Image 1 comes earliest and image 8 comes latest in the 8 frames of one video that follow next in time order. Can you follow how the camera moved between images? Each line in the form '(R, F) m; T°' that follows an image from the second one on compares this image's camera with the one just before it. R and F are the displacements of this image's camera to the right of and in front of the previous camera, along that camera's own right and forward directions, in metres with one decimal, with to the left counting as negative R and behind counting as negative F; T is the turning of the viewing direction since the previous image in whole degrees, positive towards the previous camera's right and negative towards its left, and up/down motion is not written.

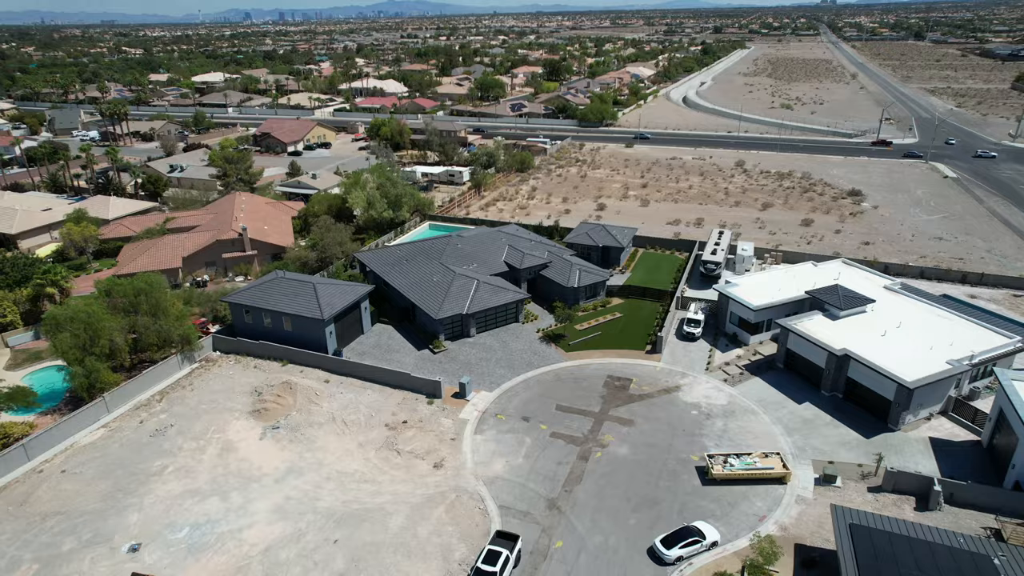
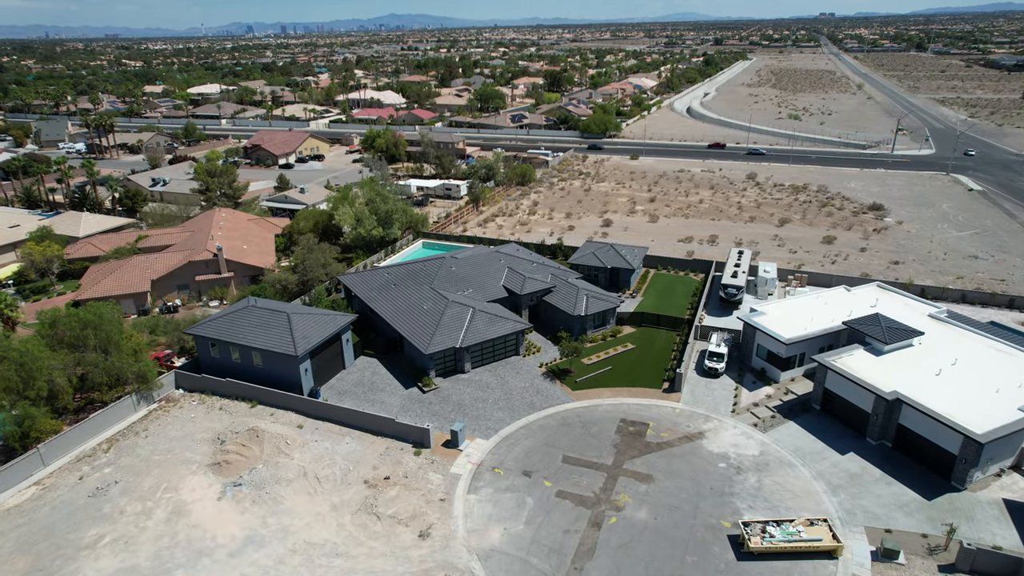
(+0.1, +8.0) m; 0°
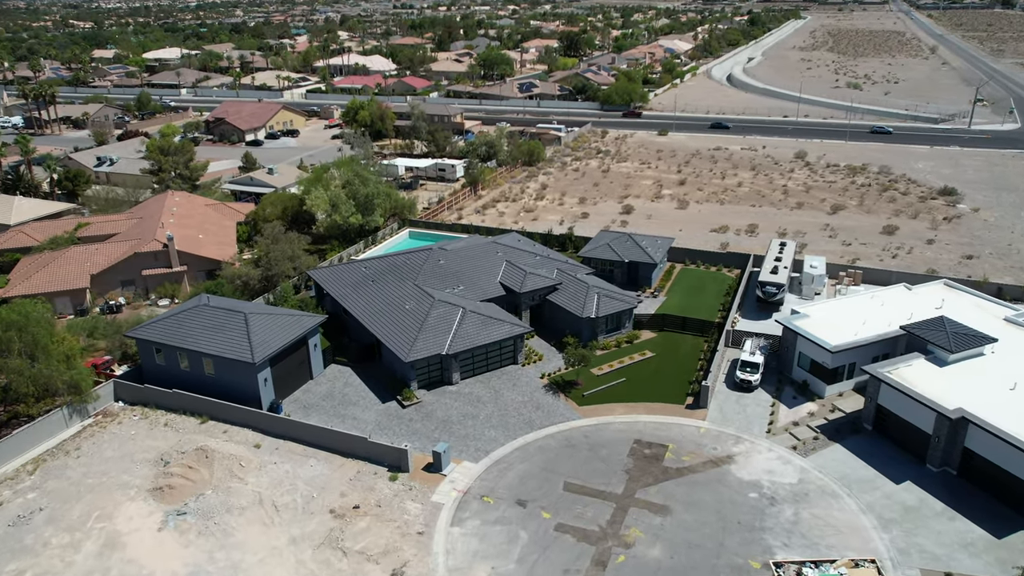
(+1.6, +8.2) m; -2°
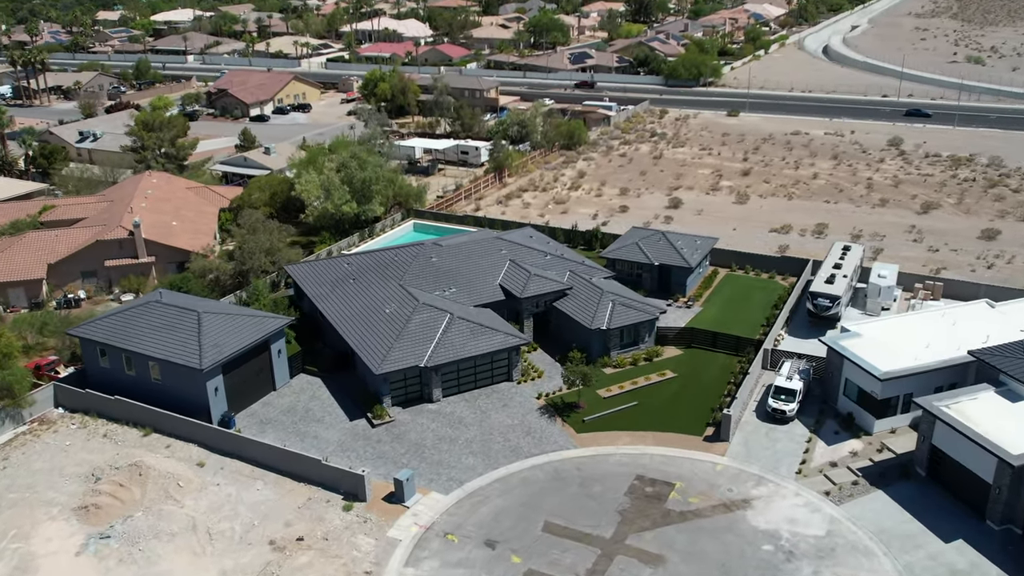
(+5.6, +6.4) m; -7°
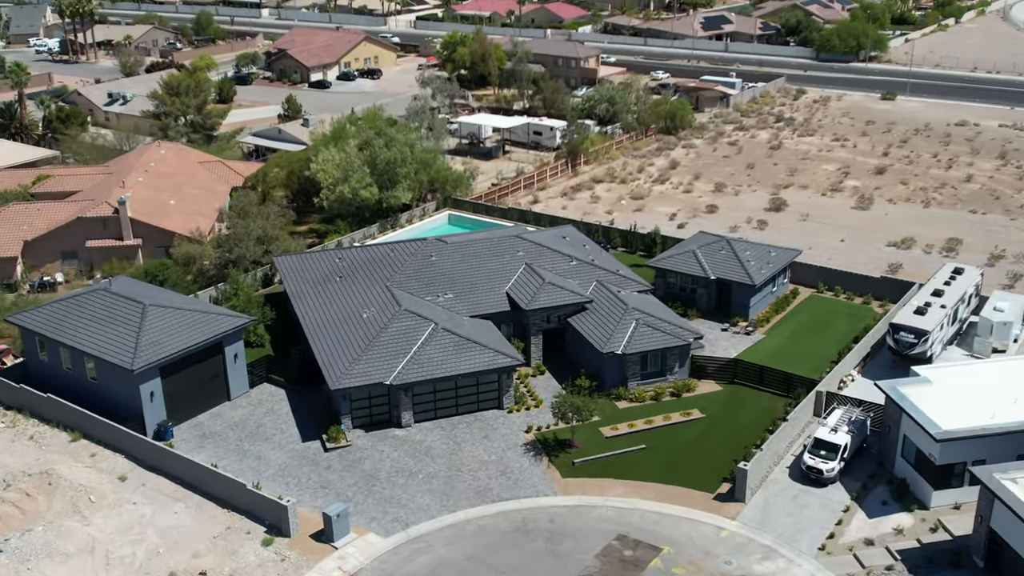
(+9.4, +7.7) m; -14°
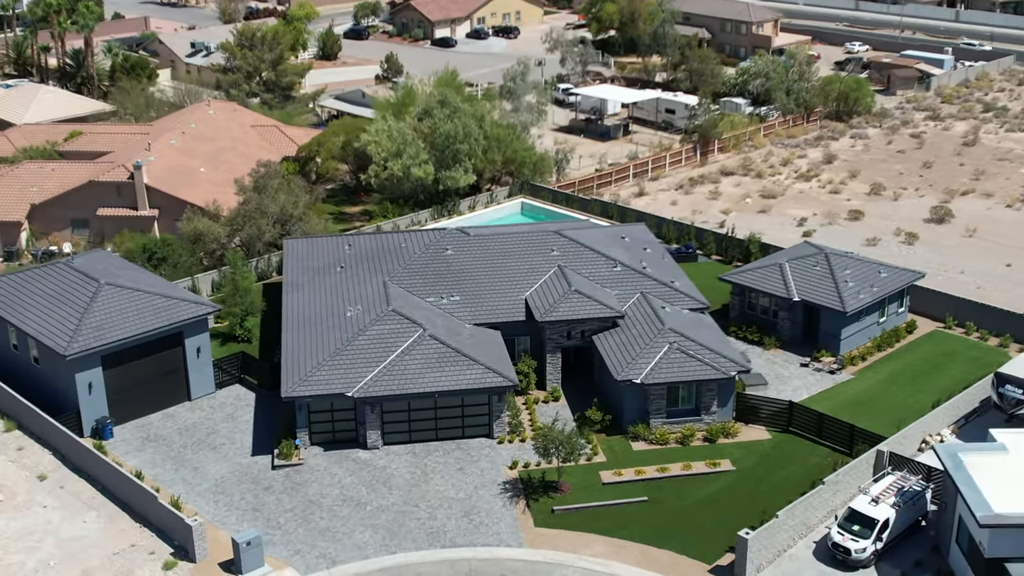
(+6.5, +8.2) m; -13°
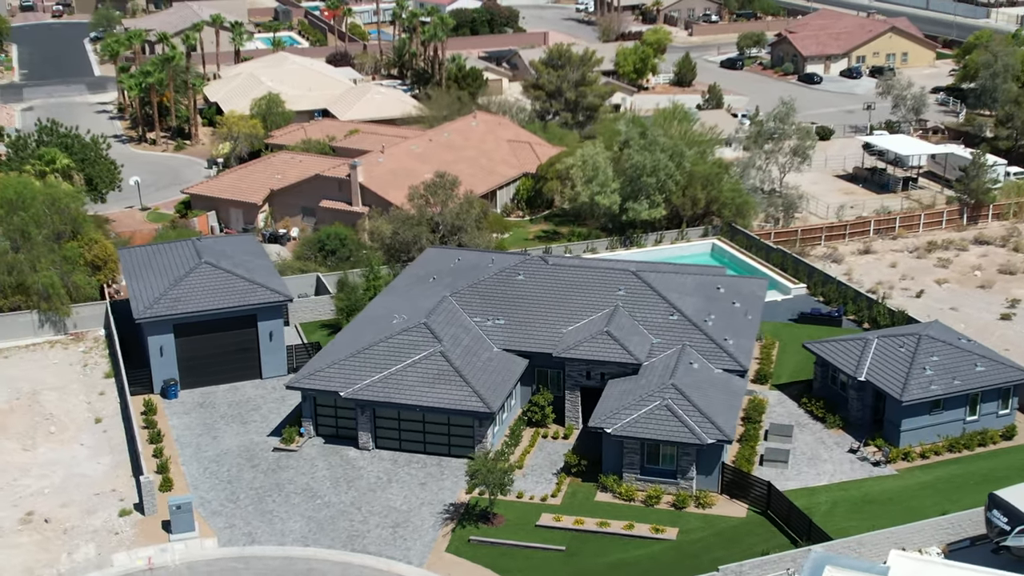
(+10.0, +1.8) m; -23°
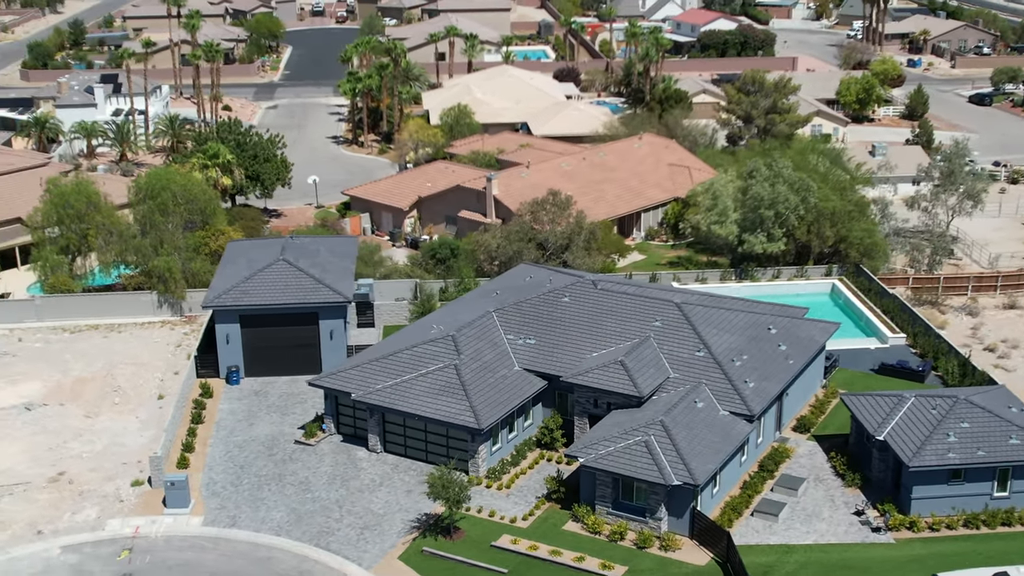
(+6.4, +0.8) m; -15°
